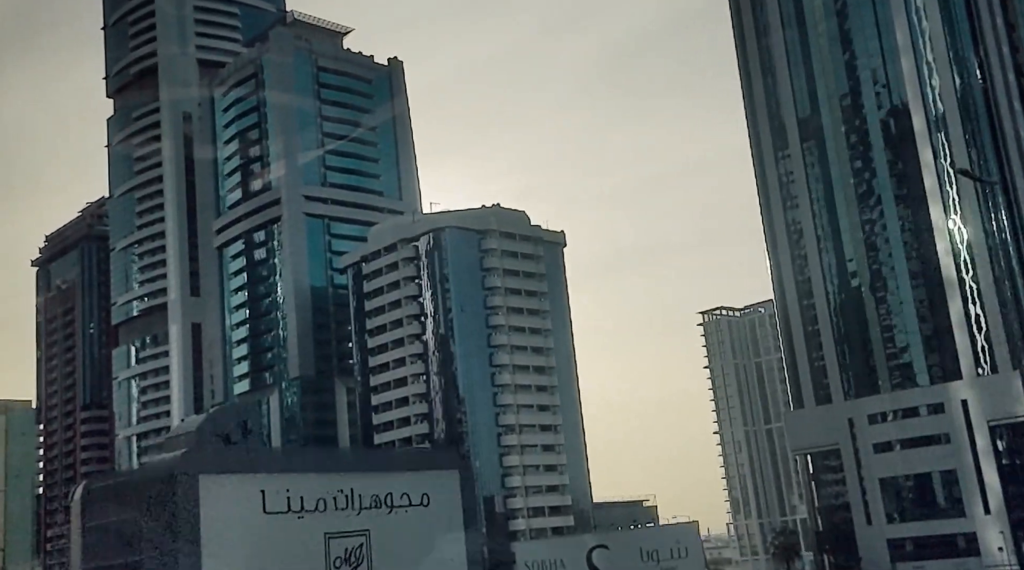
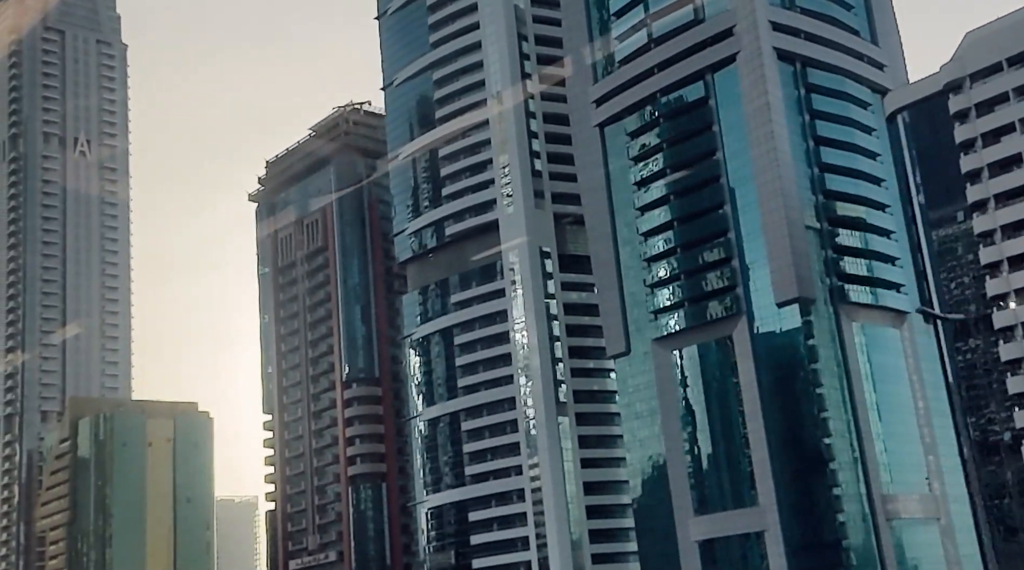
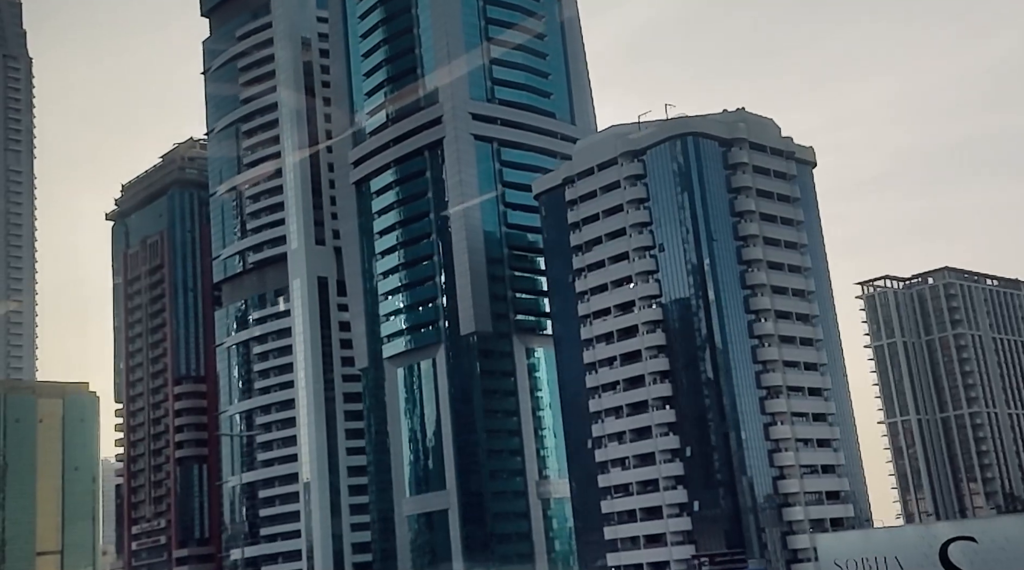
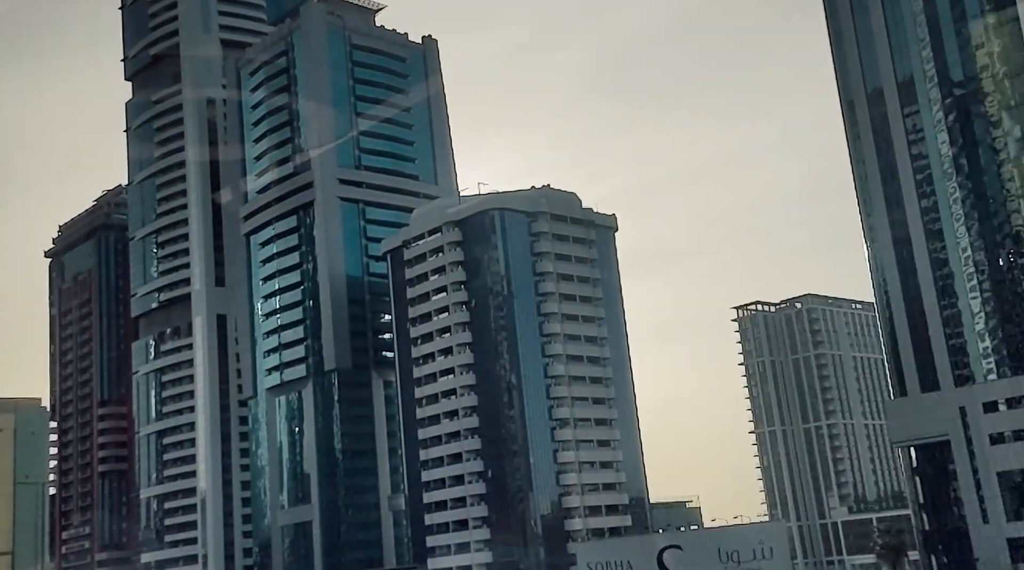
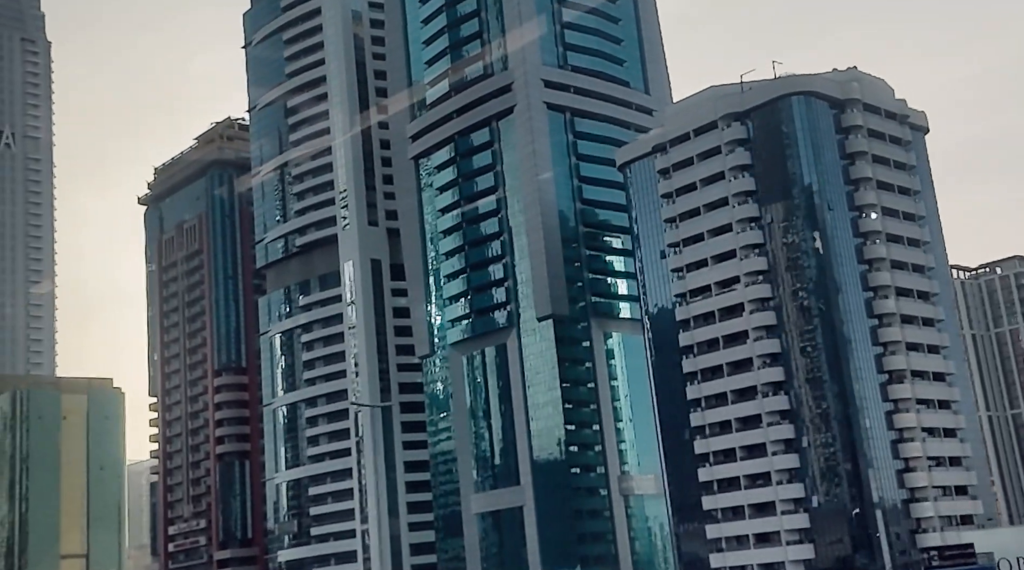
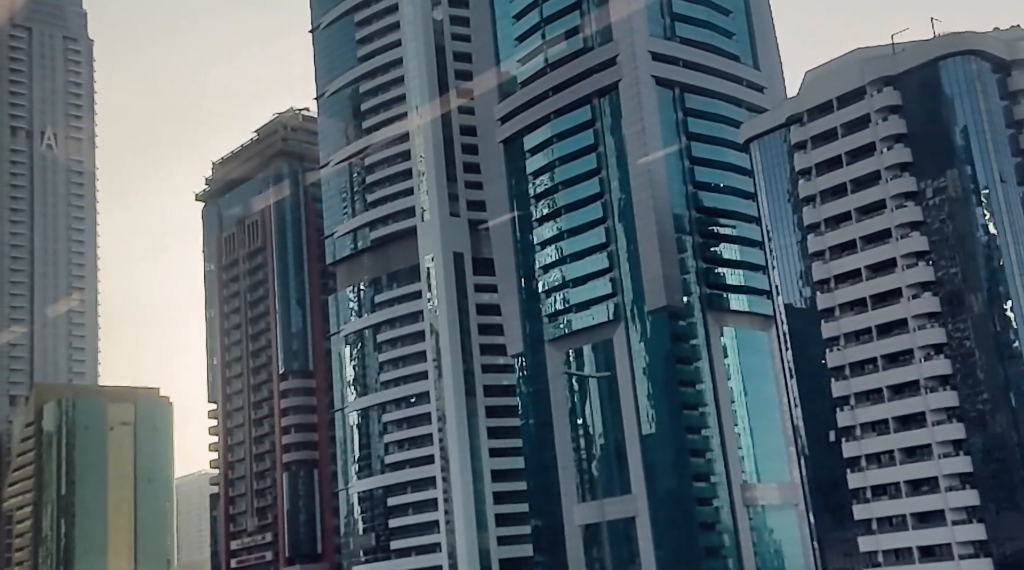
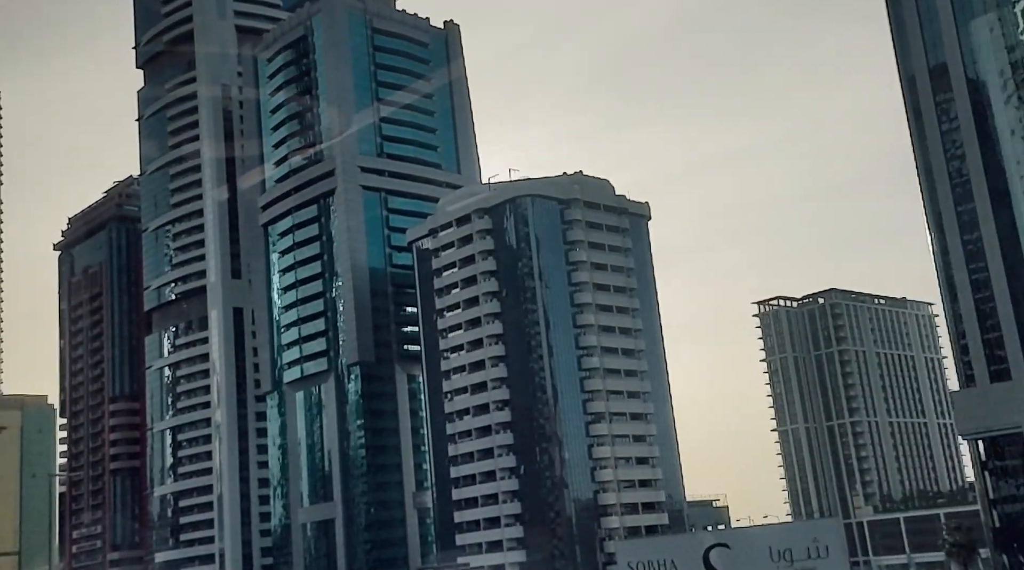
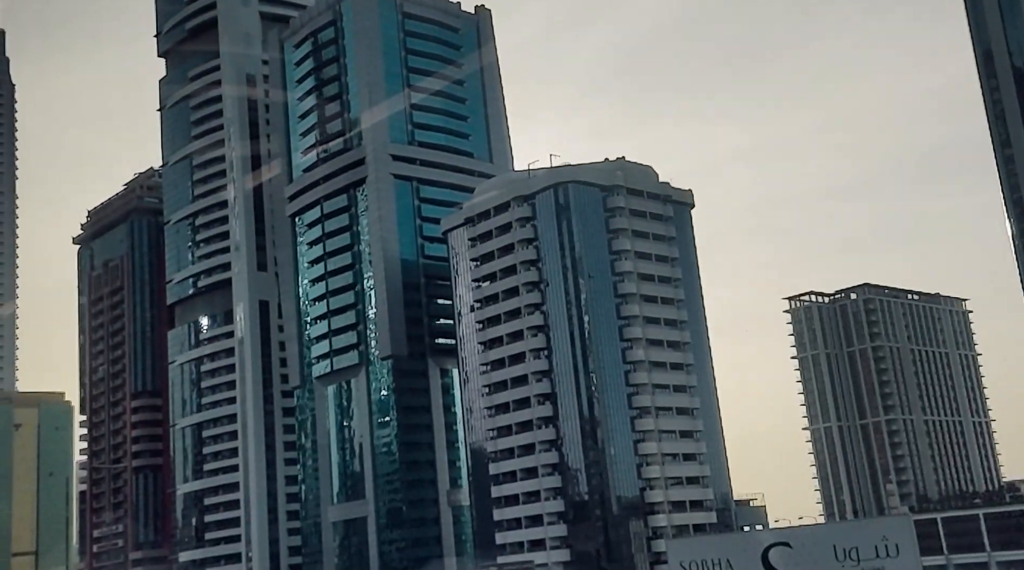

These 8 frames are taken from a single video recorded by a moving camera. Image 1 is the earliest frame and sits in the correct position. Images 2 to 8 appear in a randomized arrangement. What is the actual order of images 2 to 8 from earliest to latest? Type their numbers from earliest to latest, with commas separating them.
4, 7, 8, 3, 5, 6, 2
